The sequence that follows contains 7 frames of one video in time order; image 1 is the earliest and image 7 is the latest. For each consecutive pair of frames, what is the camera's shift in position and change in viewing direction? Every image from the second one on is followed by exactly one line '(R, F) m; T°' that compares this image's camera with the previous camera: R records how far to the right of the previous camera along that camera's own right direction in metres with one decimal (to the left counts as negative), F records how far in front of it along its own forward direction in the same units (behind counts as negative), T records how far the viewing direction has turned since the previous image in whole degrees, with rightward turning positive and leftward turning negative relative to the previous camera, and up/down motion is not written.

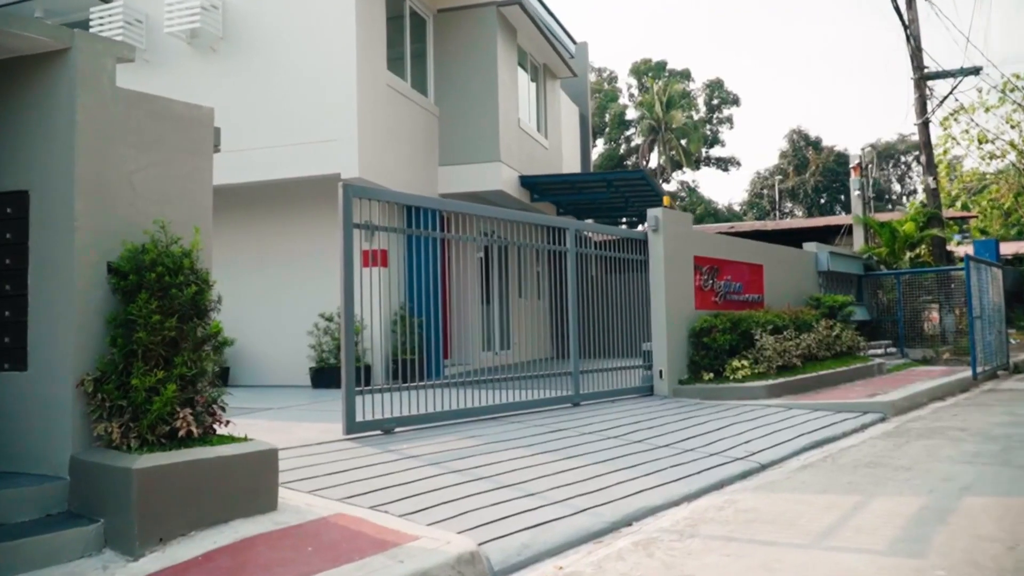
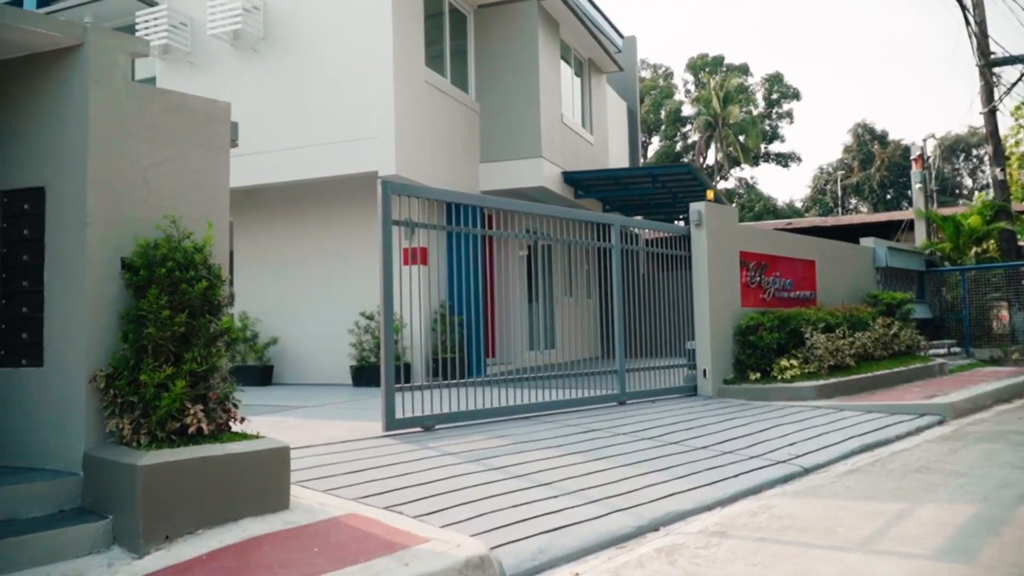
(+0.3, +0.2) m; -4°
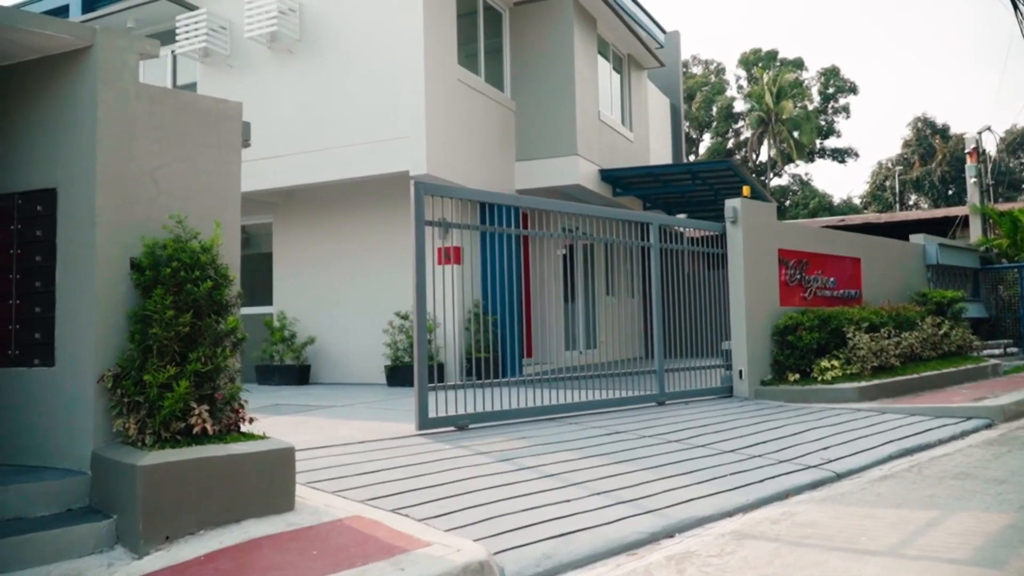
(+0.3, +0.1) m; -4°
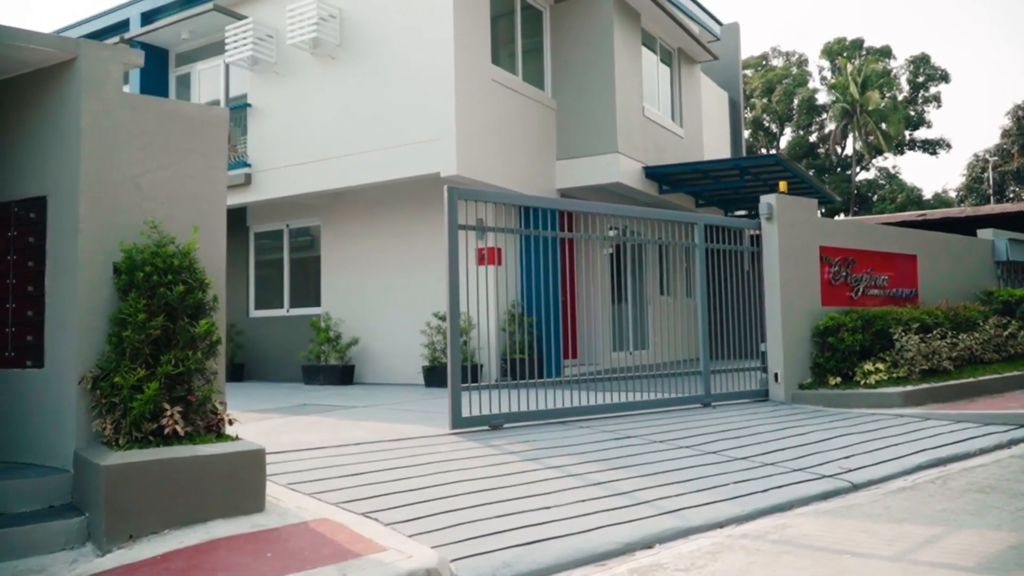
(+0.8, +0.1) m; -6°
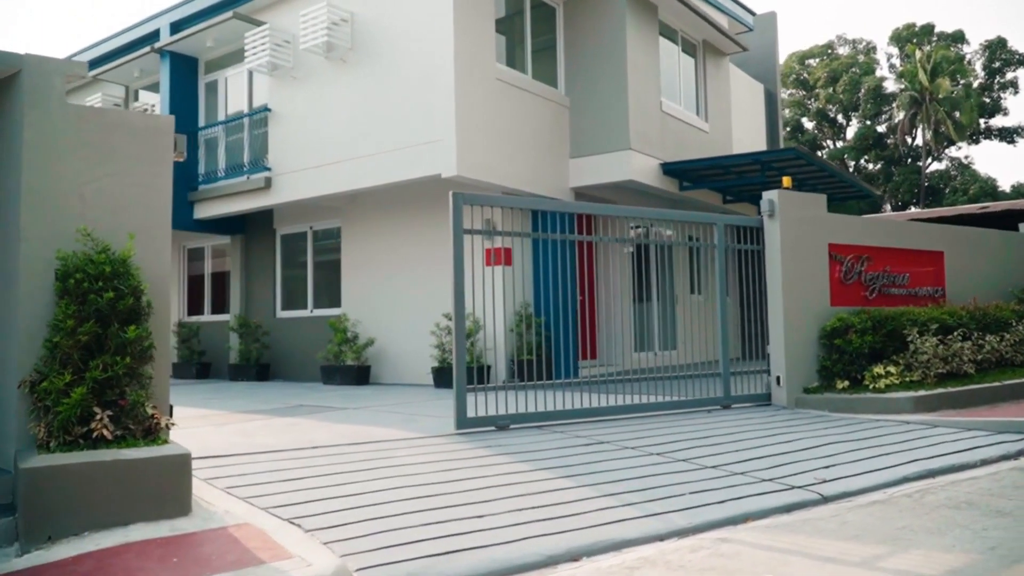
(+0.9, +0.2) m; -5°
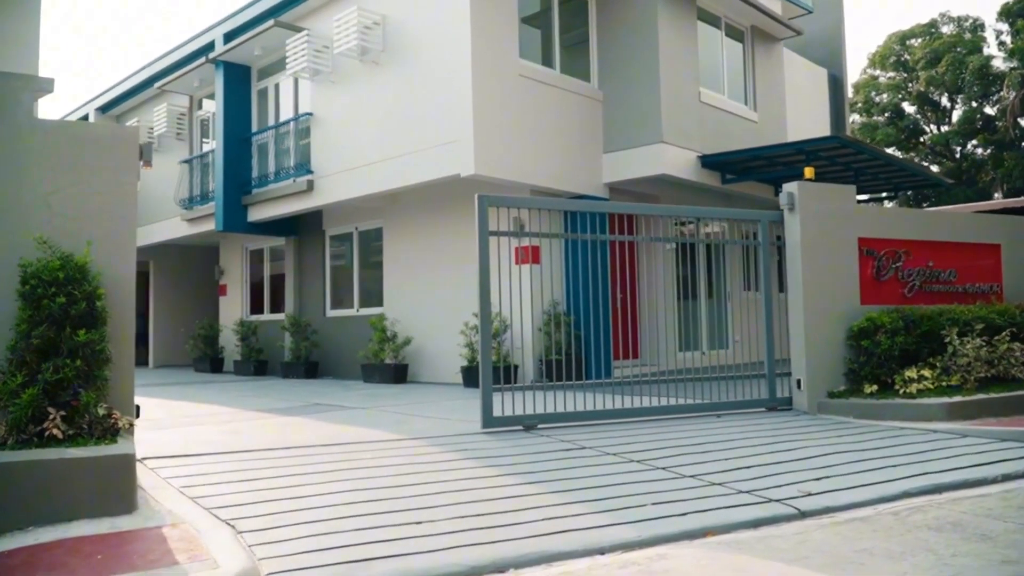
(+1.1, +0.2) m; -7°
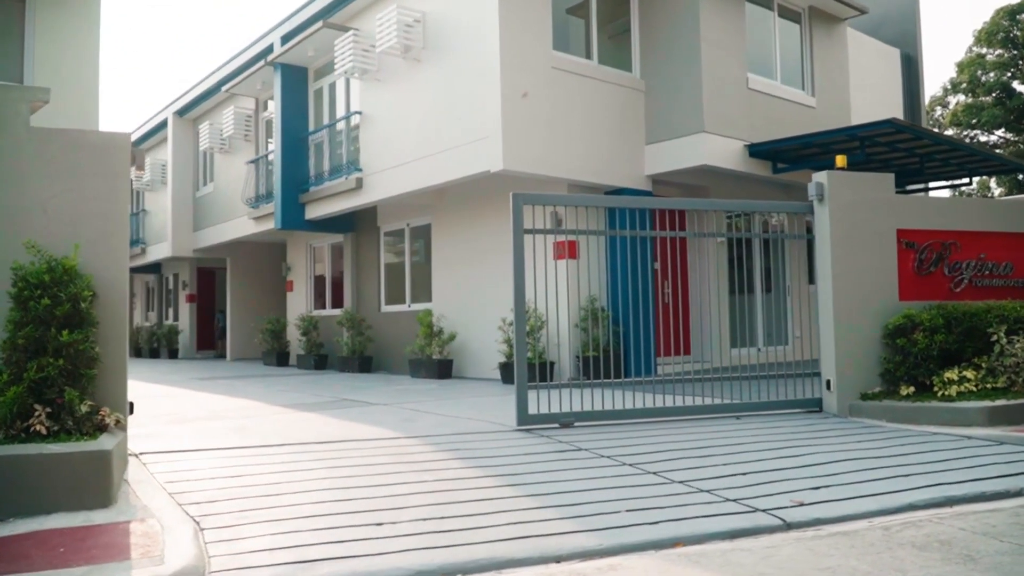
(+0.9, +0.2) m; -7°
